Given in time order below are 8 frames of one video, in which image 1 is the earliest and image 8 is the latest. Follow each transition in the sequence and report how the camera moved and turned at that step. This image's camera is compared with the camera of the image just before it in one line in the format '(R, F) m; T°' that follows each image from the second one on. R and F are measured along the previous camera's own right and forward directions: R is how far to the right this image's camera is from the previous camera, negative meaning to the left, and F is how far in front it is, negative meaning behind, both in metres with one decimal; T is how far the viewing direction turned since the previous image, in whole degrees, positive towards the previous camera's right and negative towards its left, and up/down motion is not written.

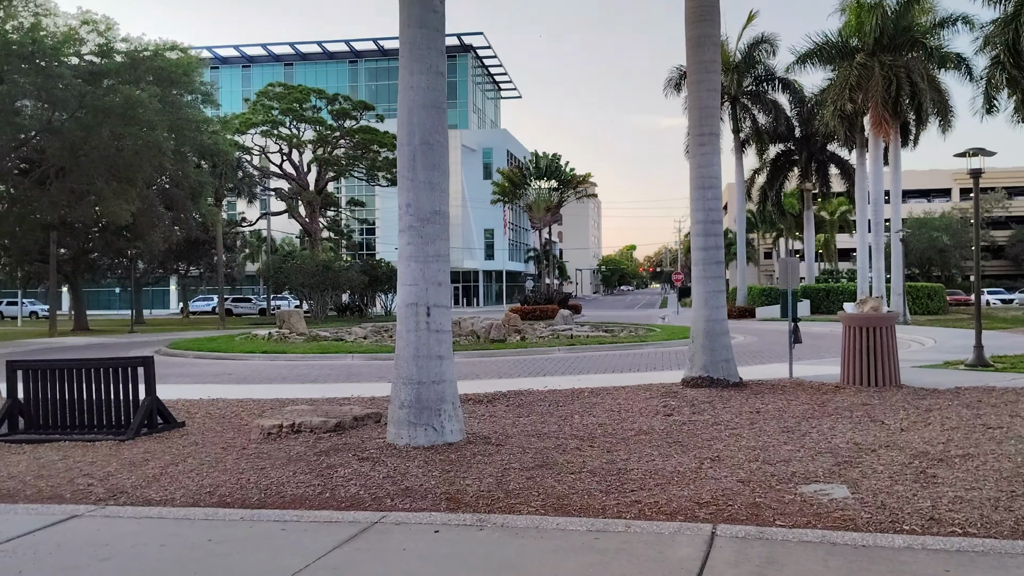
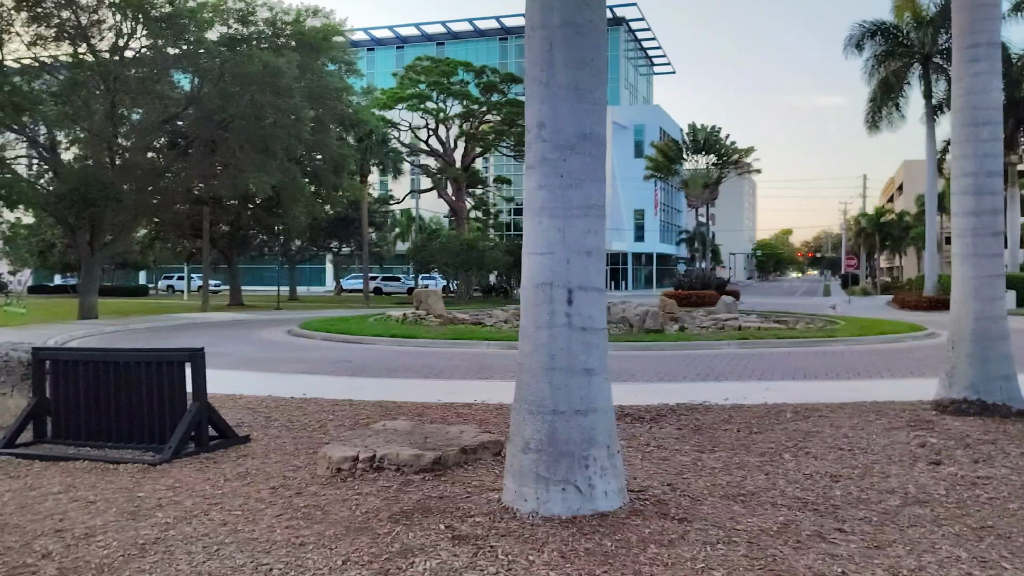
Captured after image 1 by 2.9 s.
(-0.2, +2.7) m; -10°
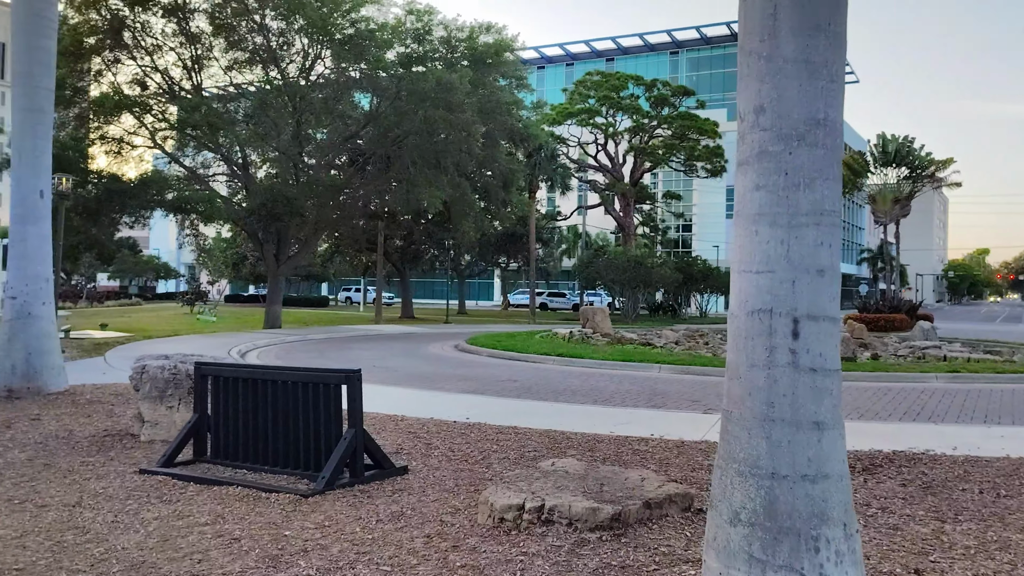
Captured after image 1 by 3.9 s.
(-0.2, +0.8) m; -11°
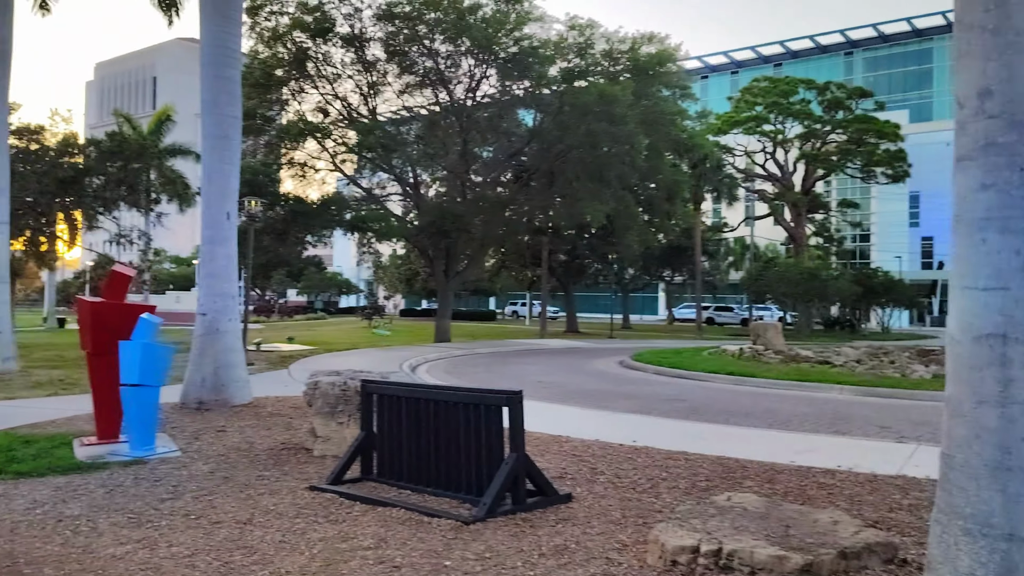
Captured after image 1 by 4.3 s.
(0.0, +0.3) m; -11°
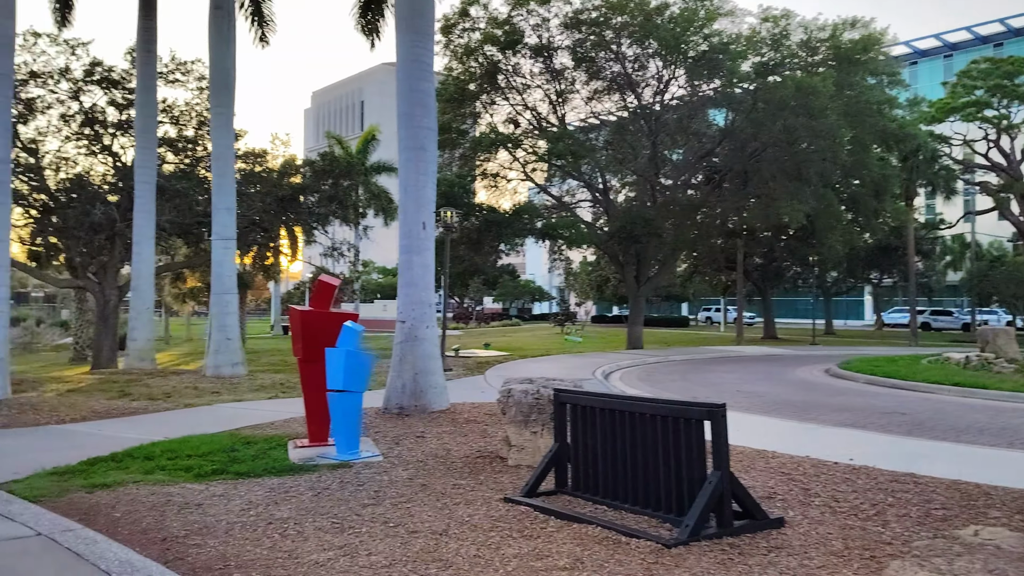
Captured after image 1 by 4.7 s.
(-0.1, +0.3) m; -13°
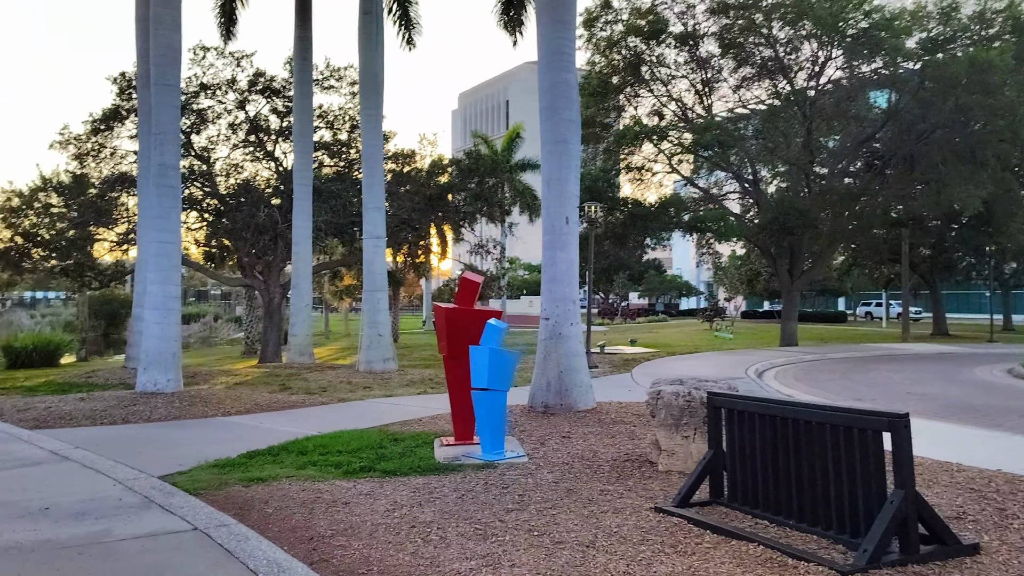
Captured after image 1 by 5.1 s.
(0.0, +0.3) m; -10°
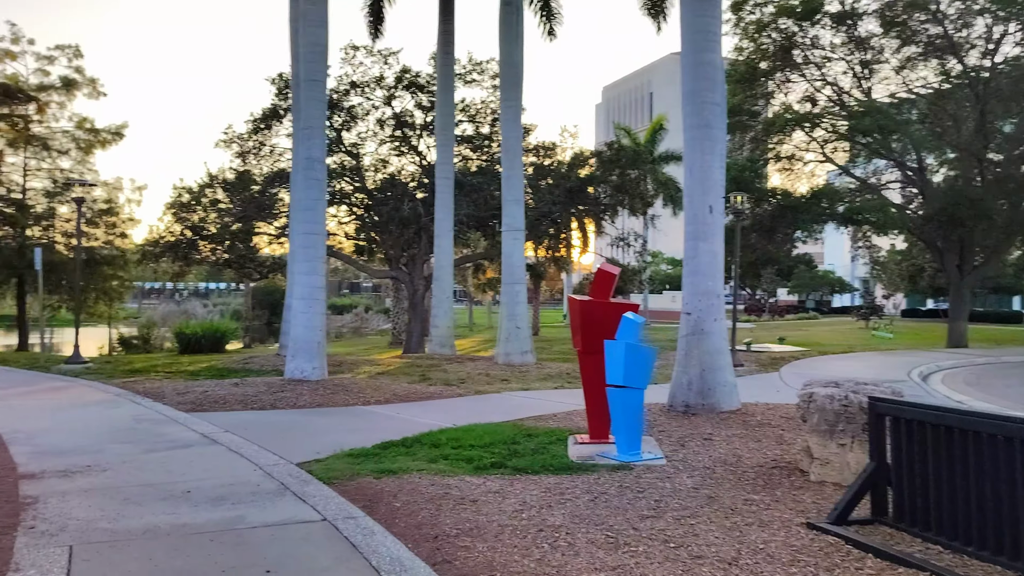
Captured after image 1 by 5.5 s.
(0.0, +0.3) m; -10°
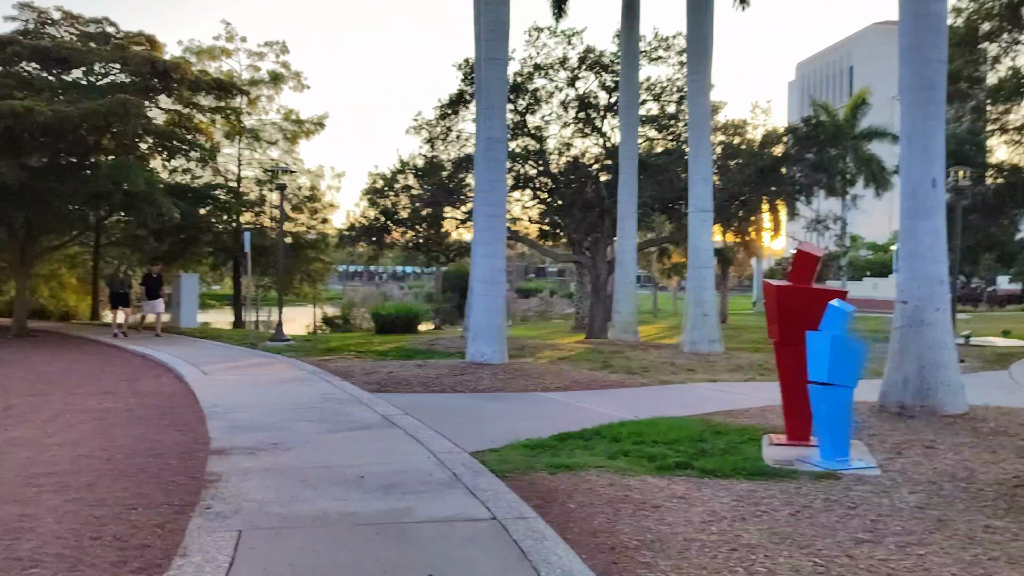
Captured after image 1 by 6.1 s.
(0.0, +0.5) m; -12°
